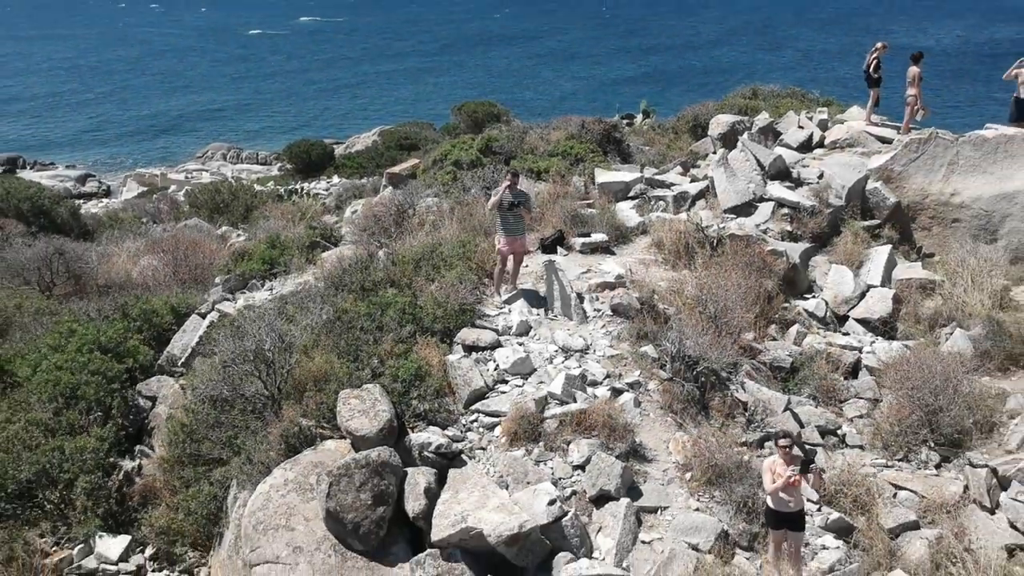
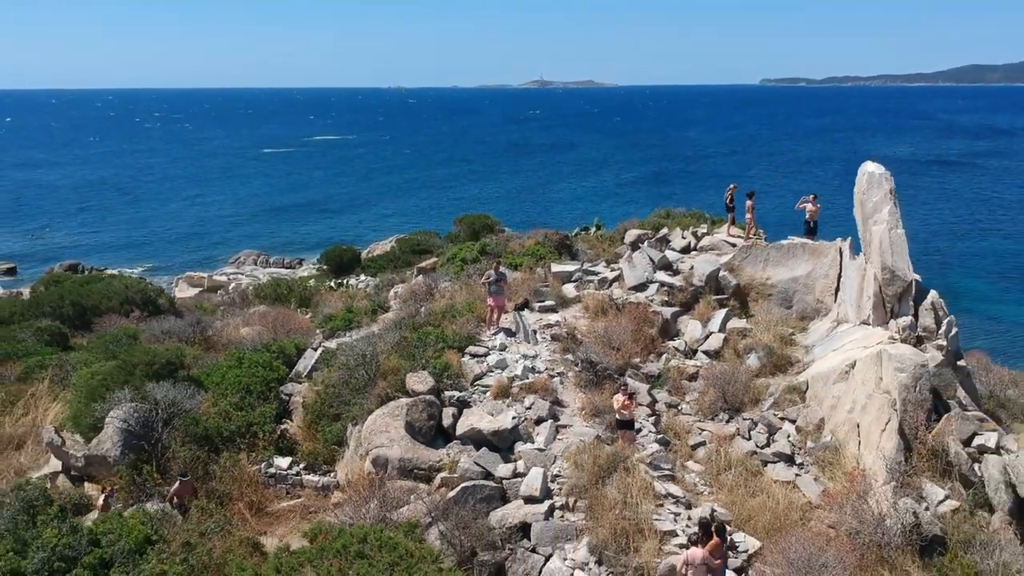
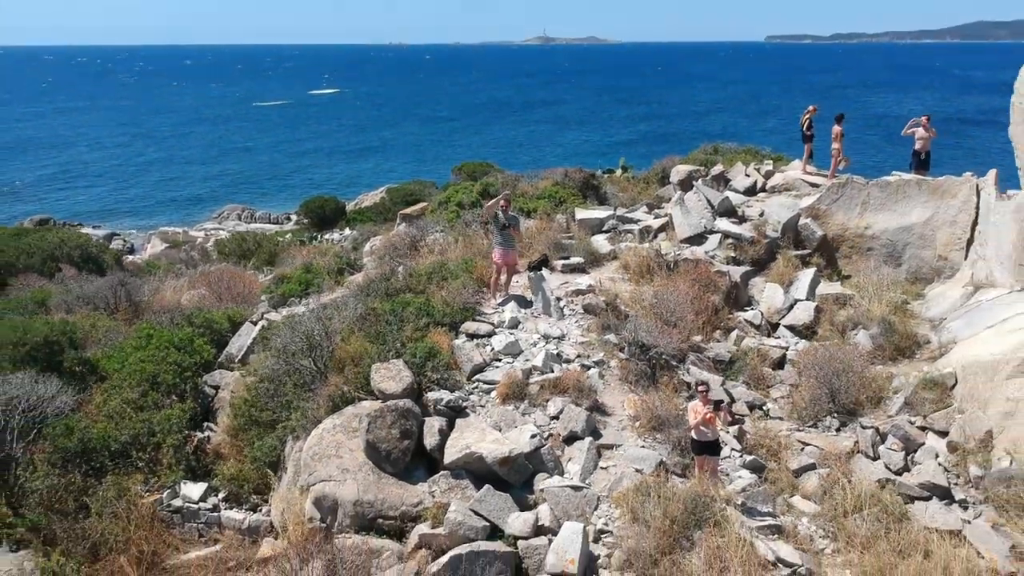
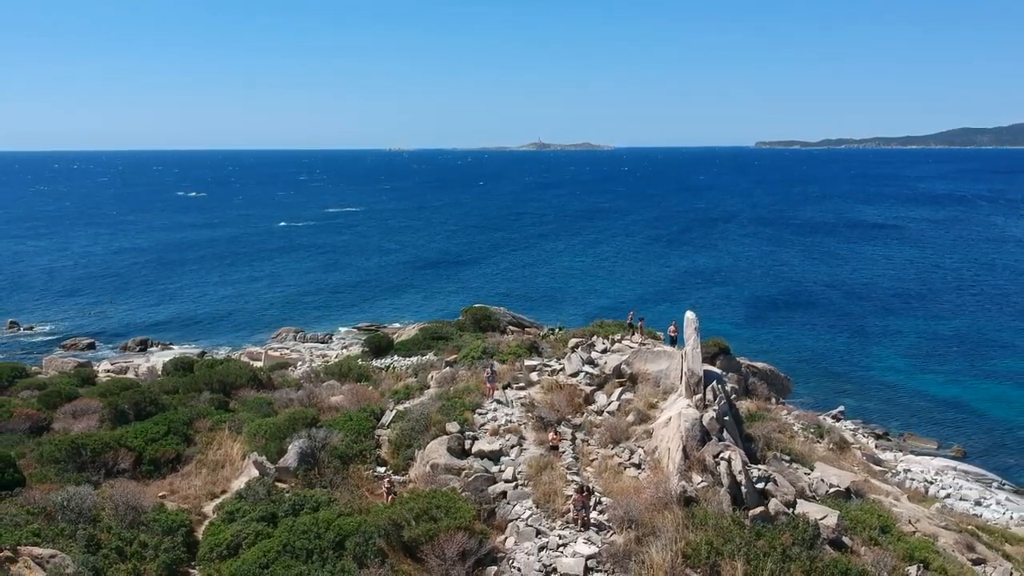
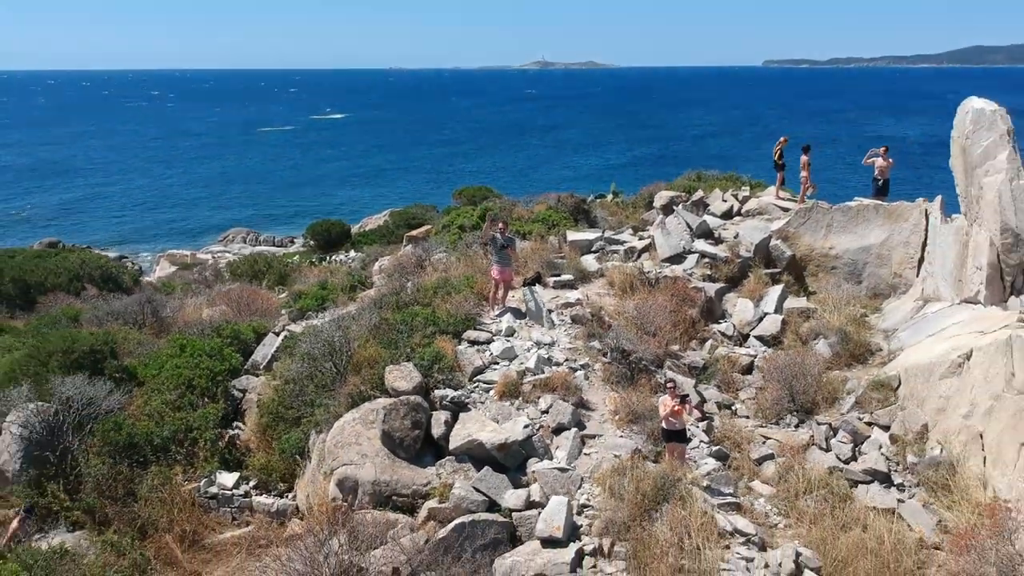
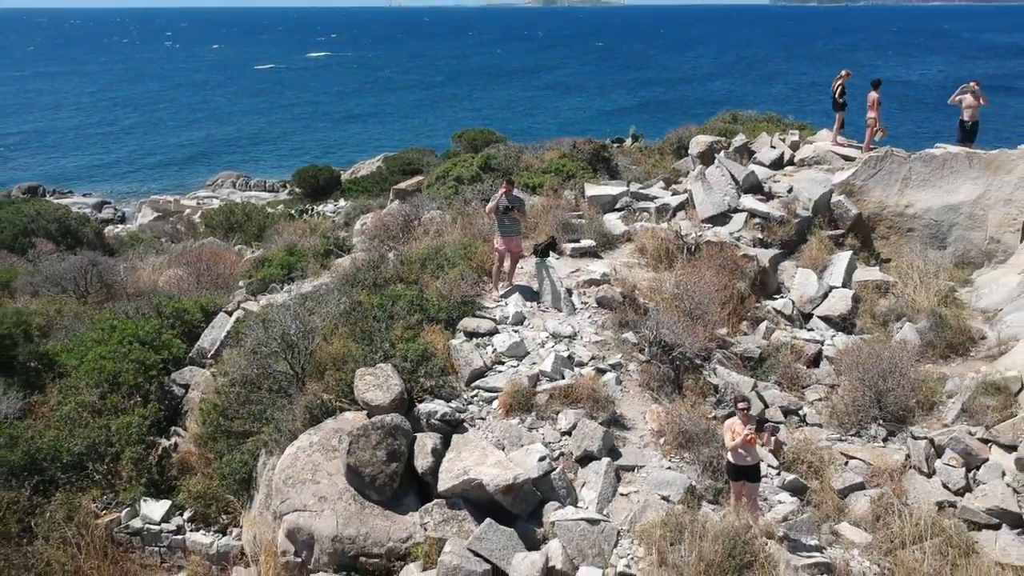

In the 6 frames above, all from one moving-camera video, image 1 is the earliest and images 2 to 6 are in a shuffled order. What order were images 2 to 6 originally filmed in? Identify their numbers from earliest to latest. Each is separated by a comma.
6, 3, 5, 2, 4
